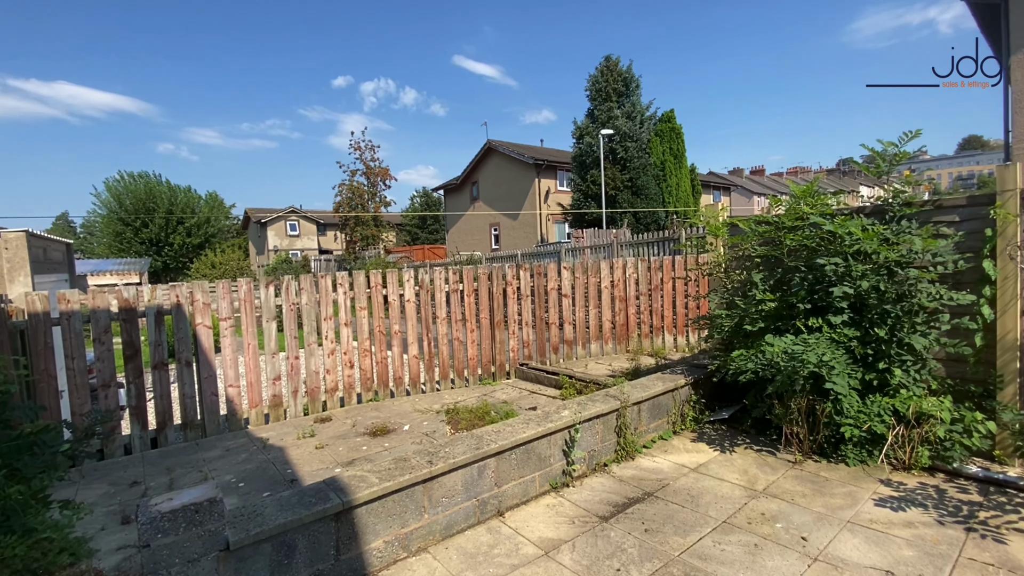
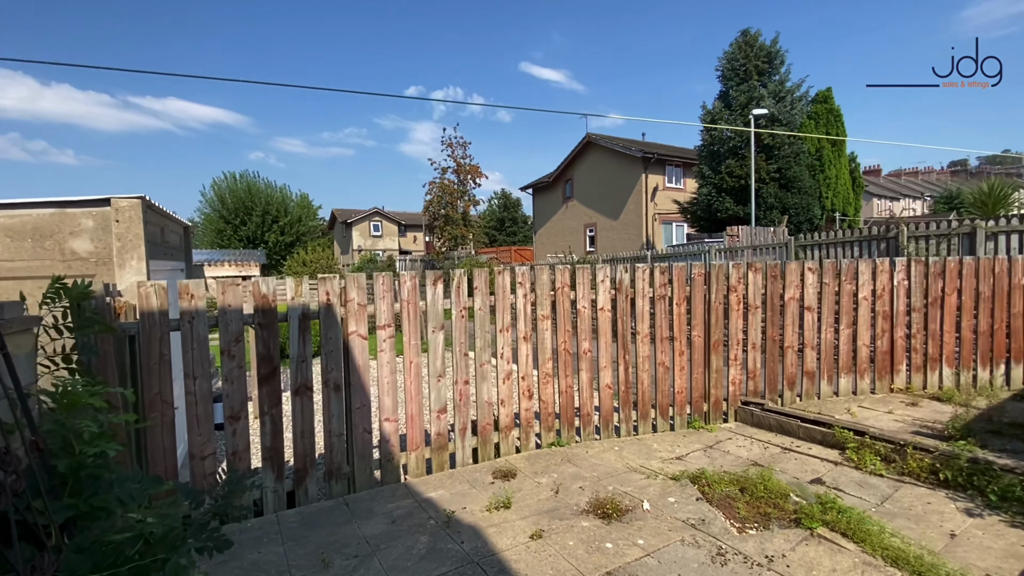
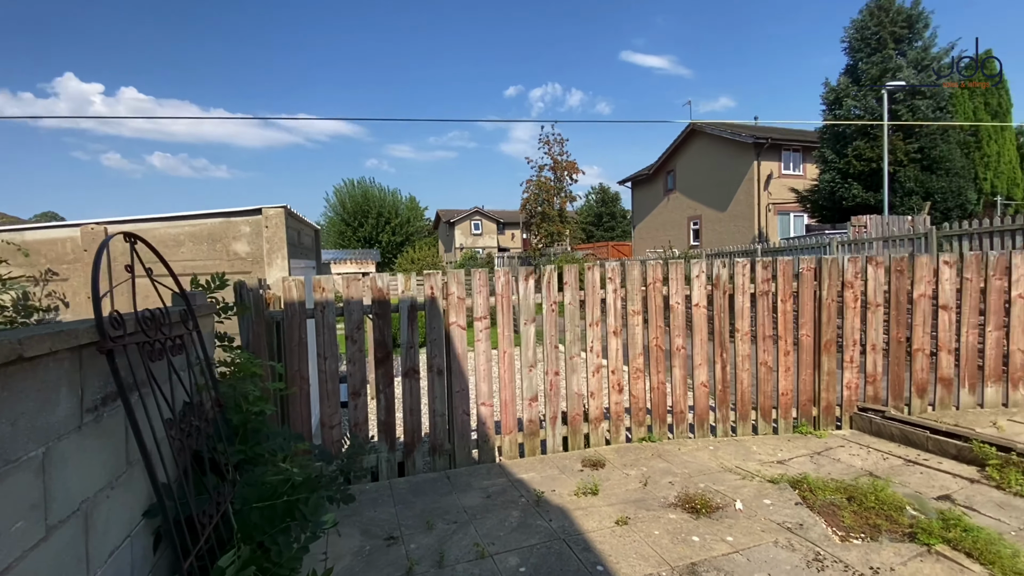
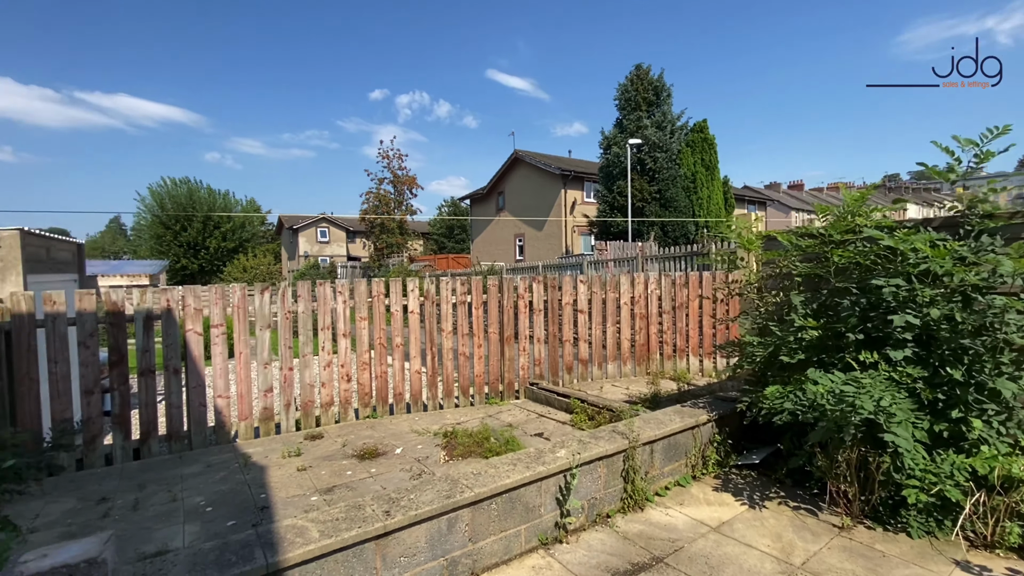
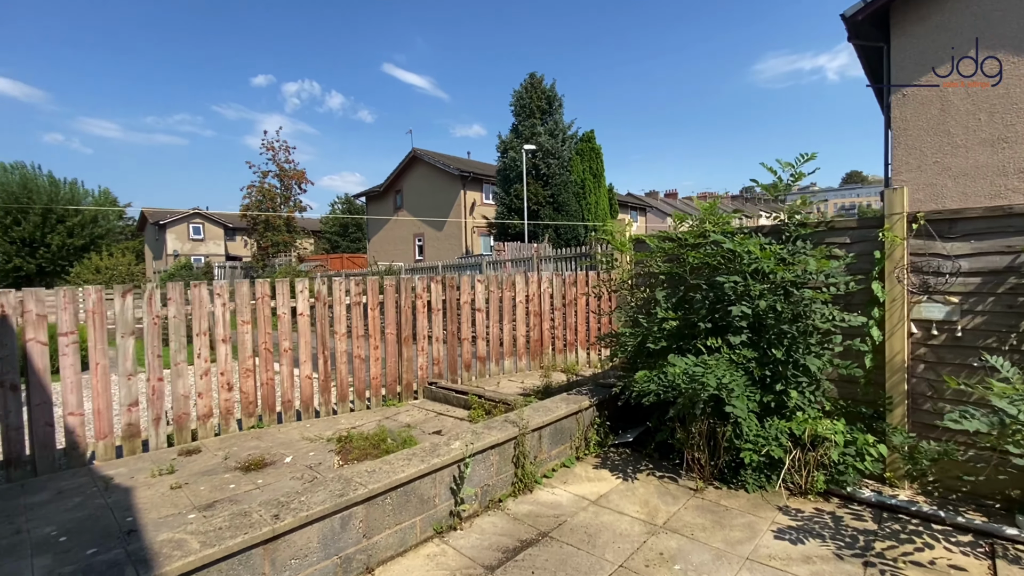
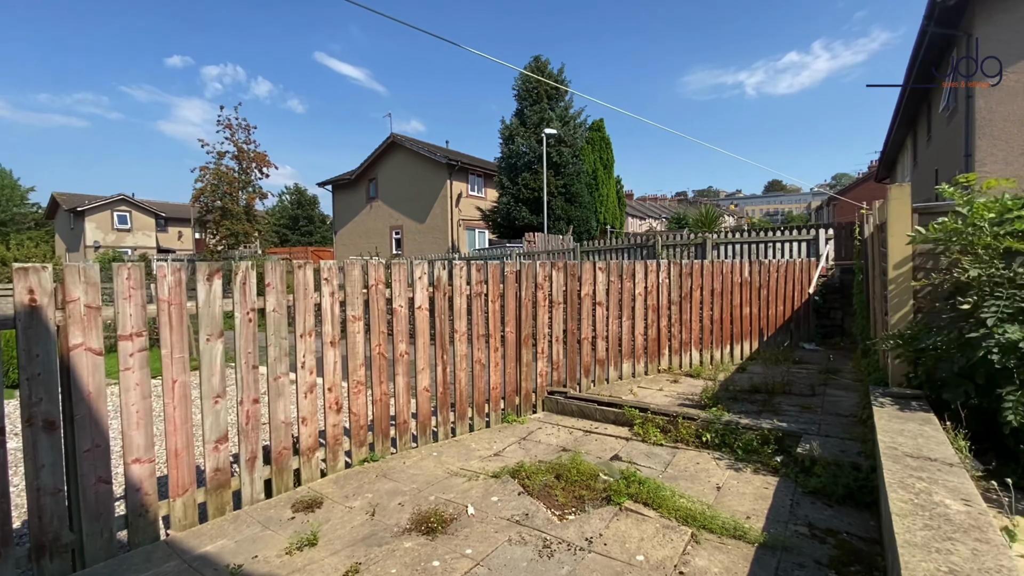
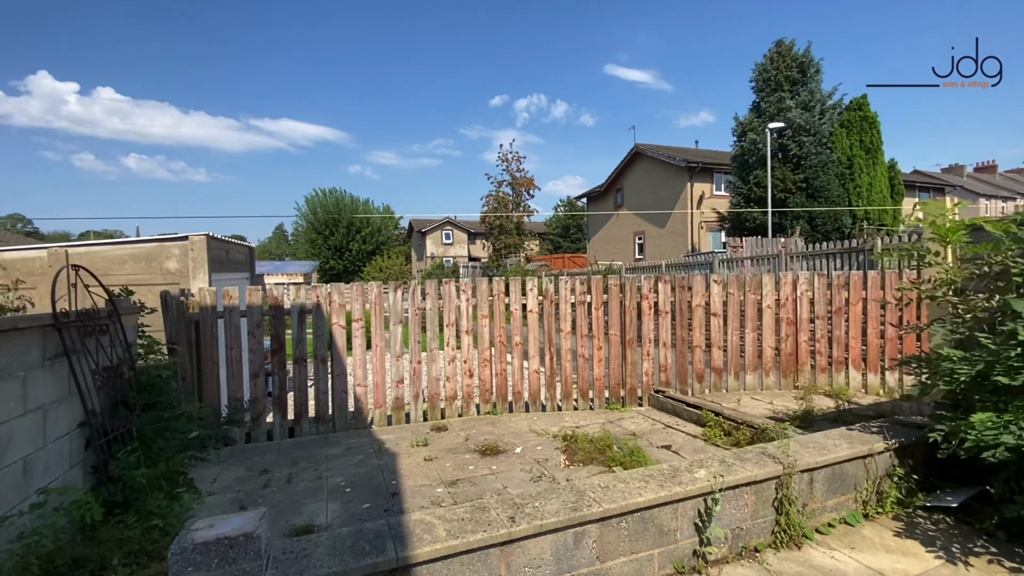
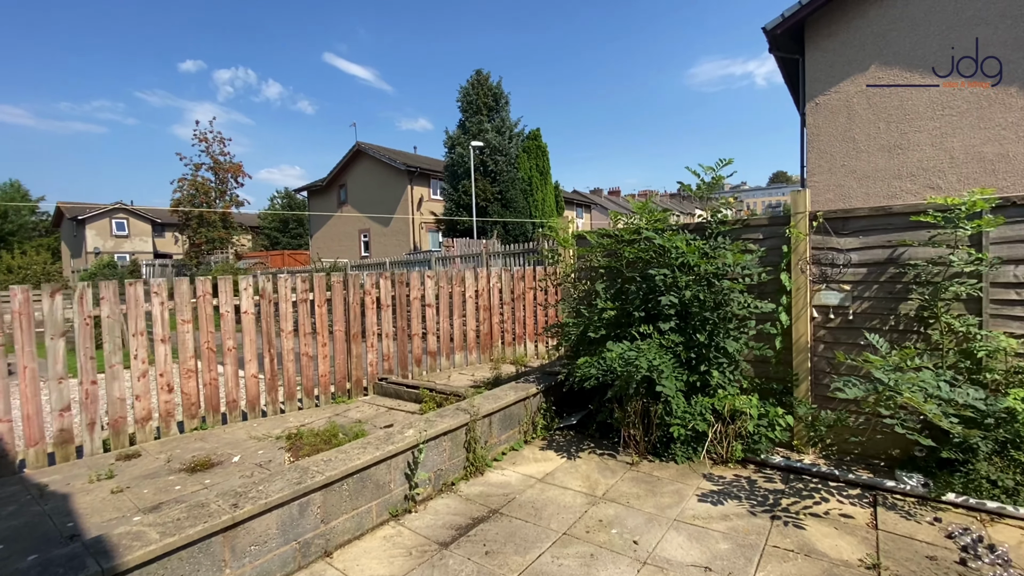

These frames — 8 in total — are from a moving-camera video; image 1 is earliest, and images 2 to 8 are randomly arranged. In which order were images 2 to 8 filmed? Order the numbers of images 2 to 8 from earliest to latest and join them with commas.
8, 5, 4, 7, 3, 2, 6
